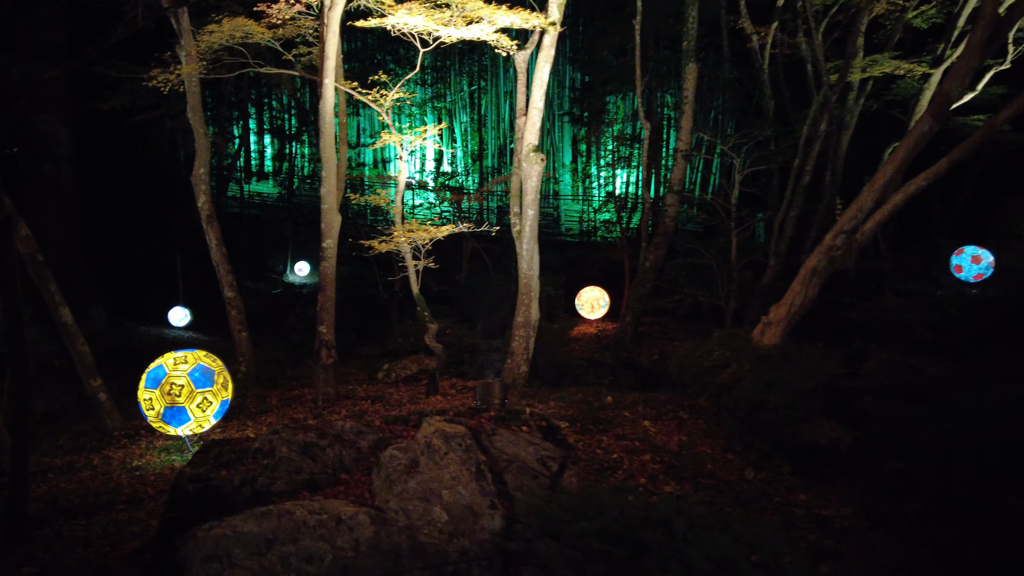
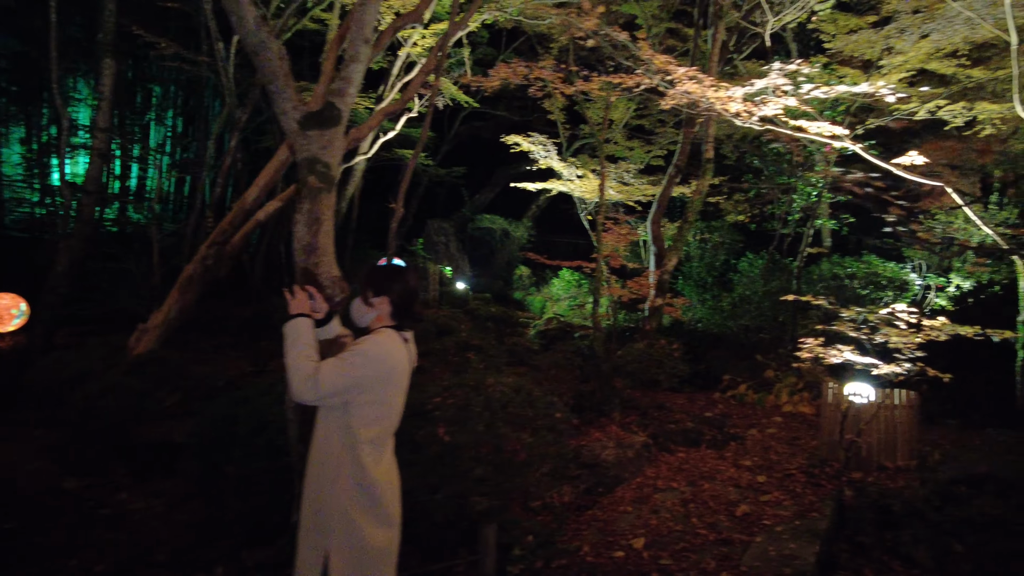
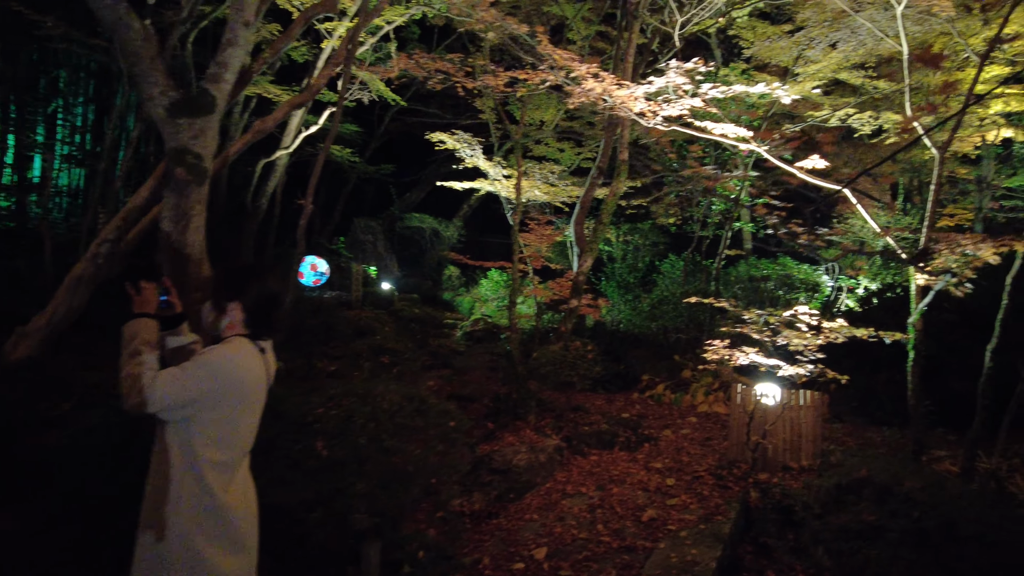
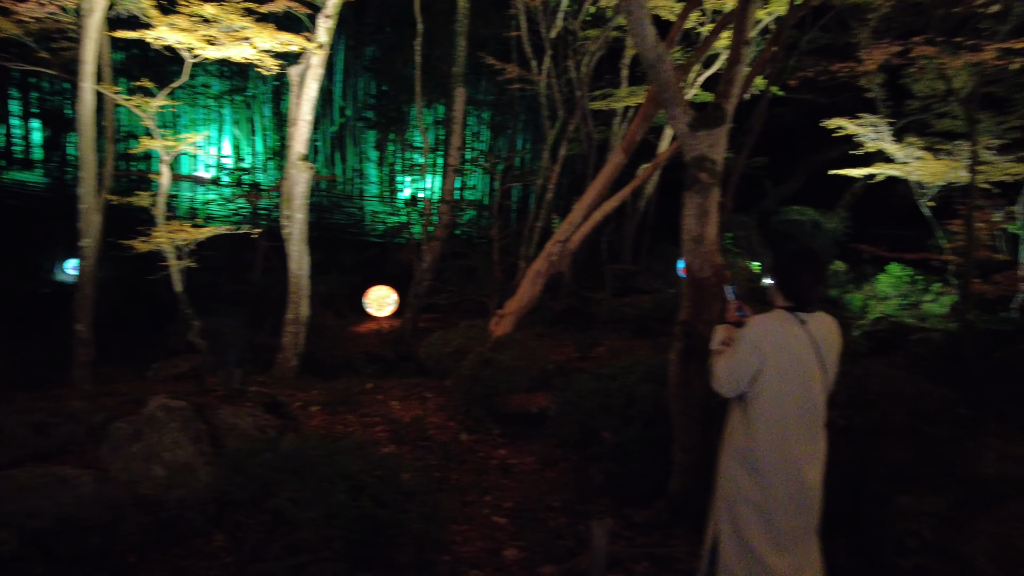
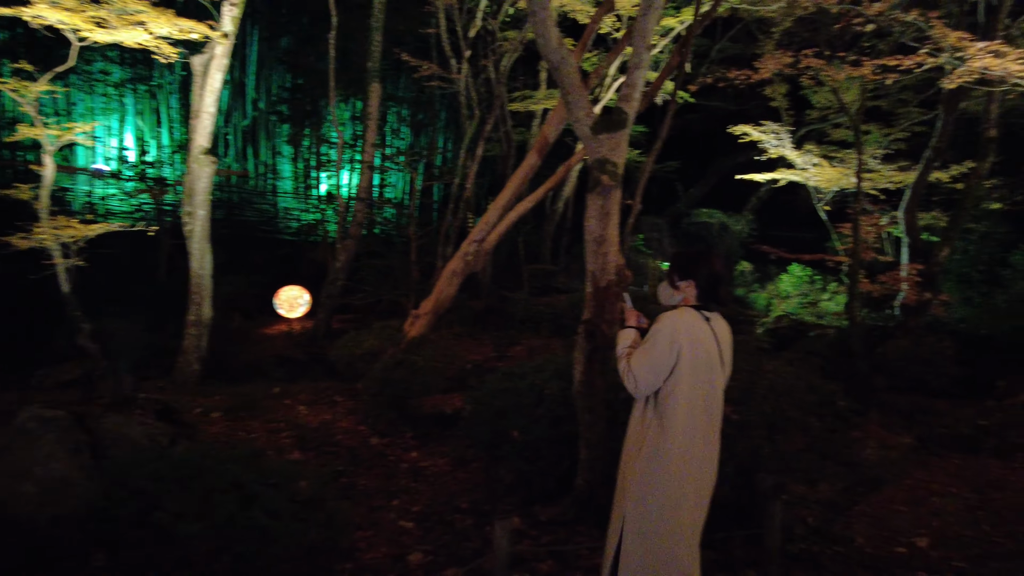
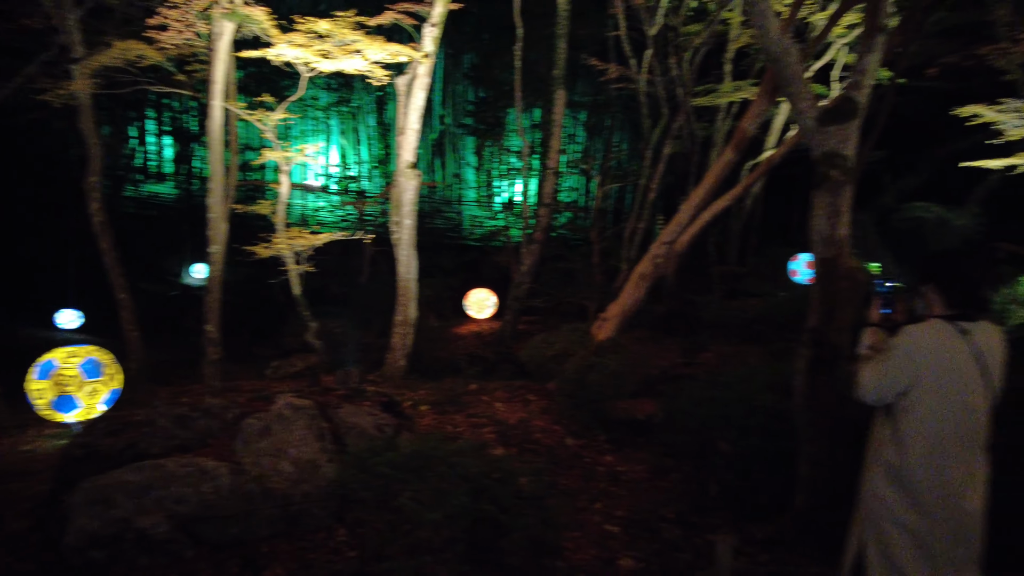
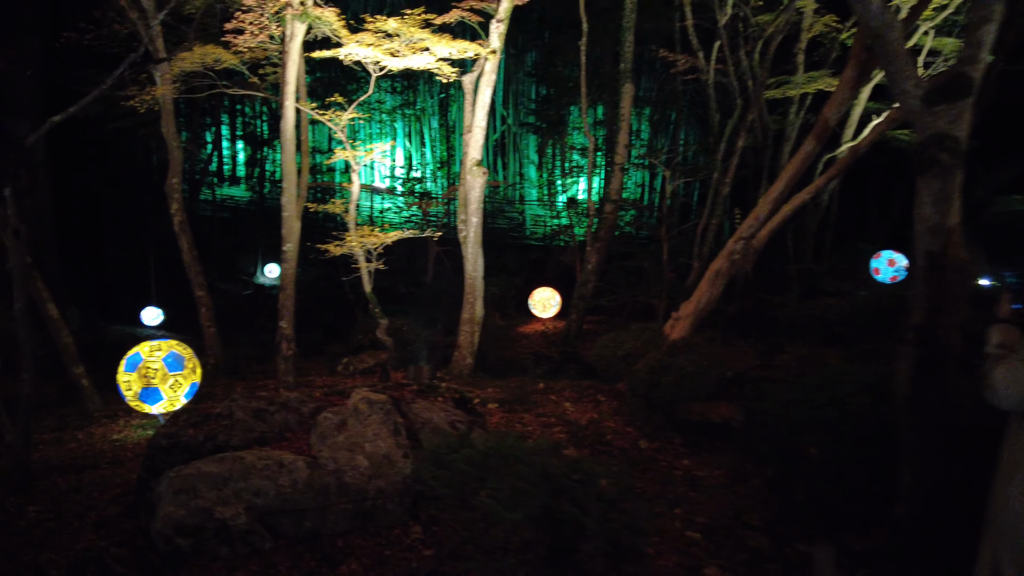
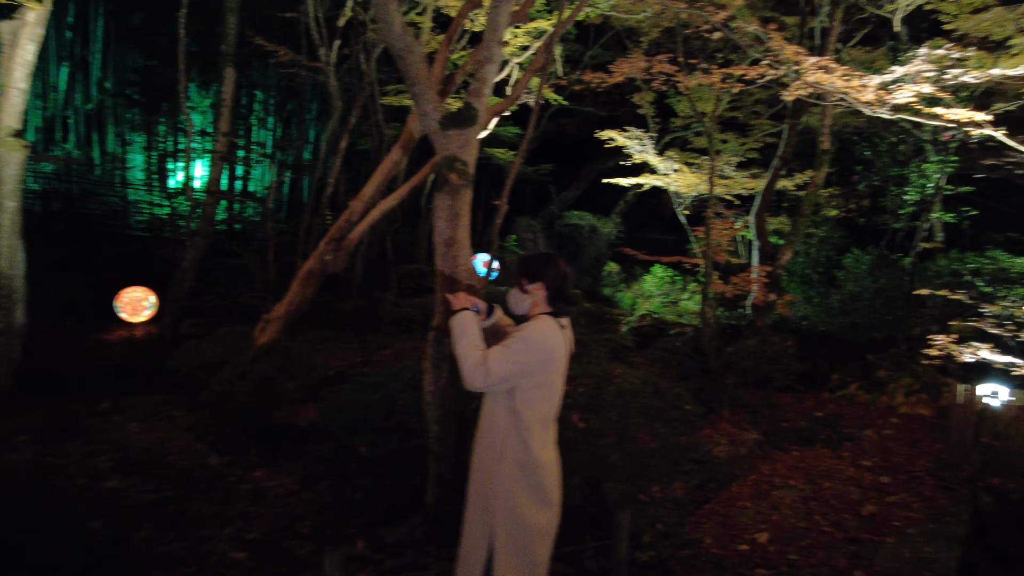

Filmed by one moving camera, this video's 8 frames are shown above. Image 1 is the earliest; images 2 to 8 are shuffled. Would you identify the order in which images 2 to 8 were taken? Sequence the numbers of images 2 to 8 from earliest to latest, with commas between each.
7, 6, 4, 5, 8, 2, 3
